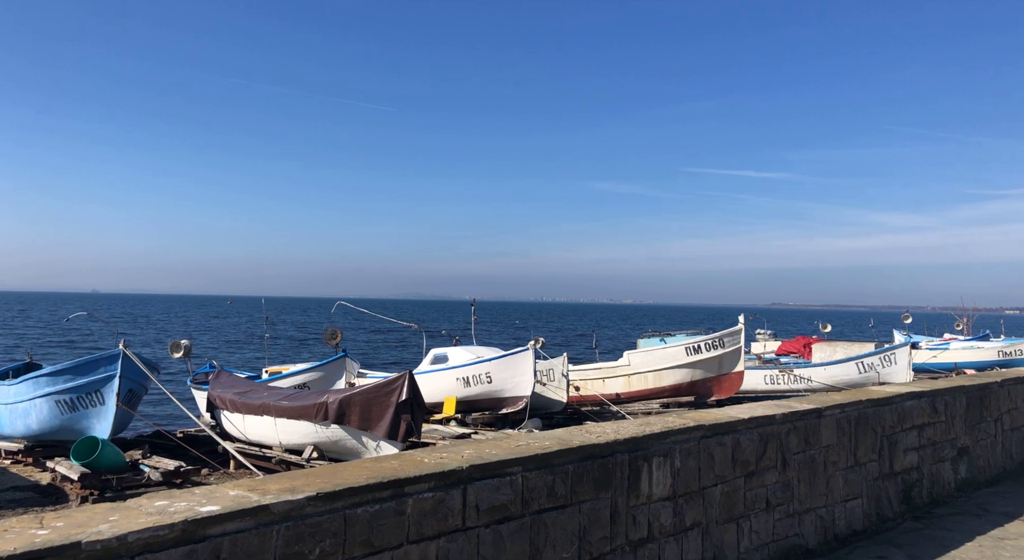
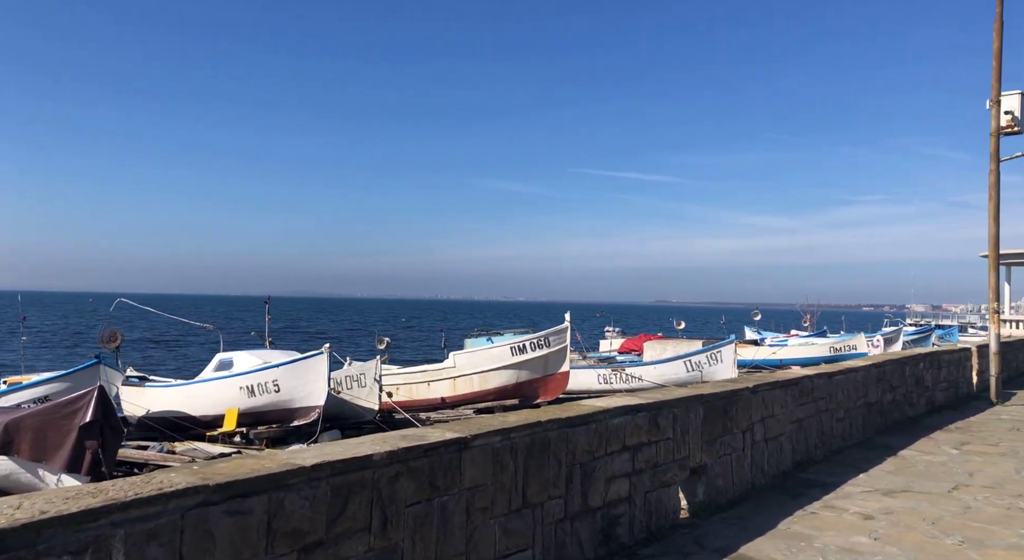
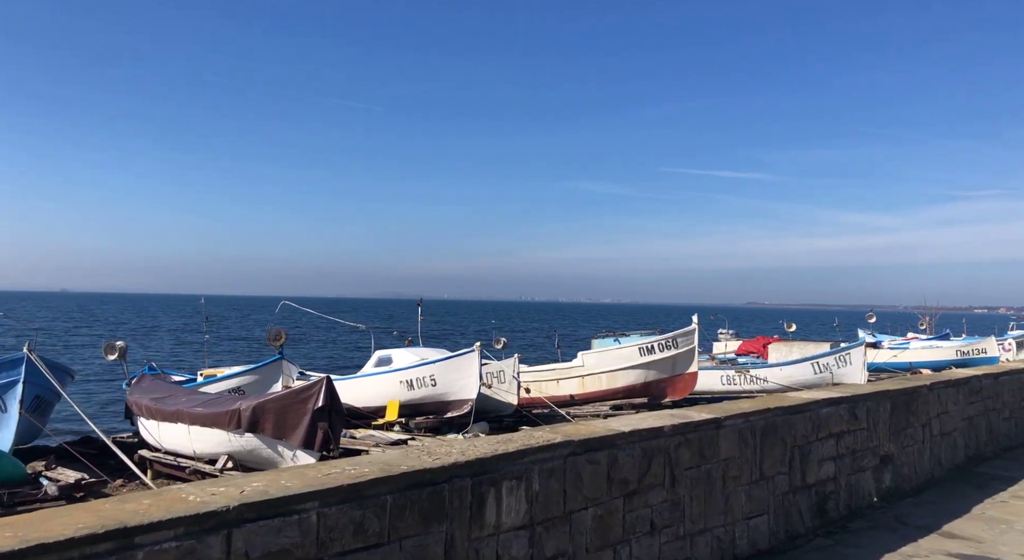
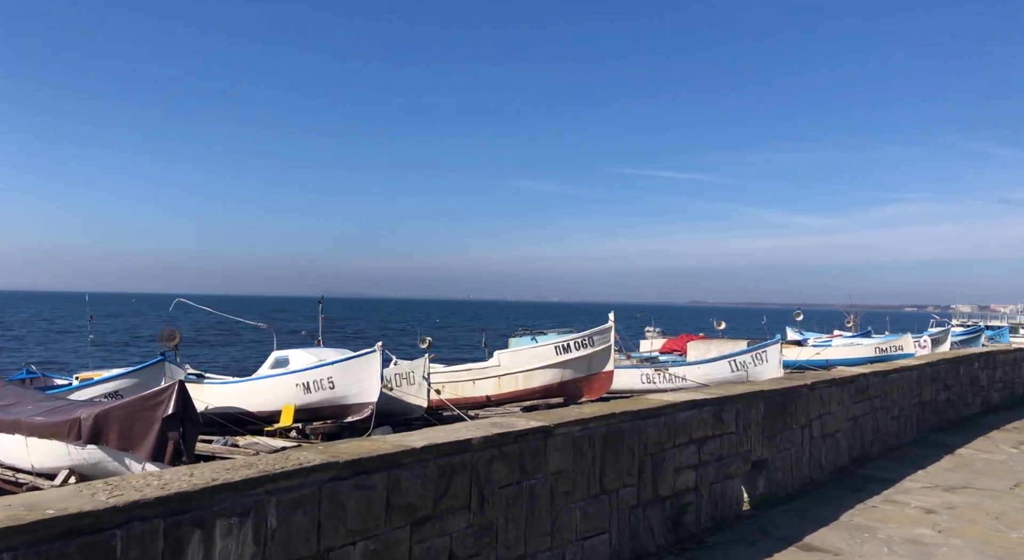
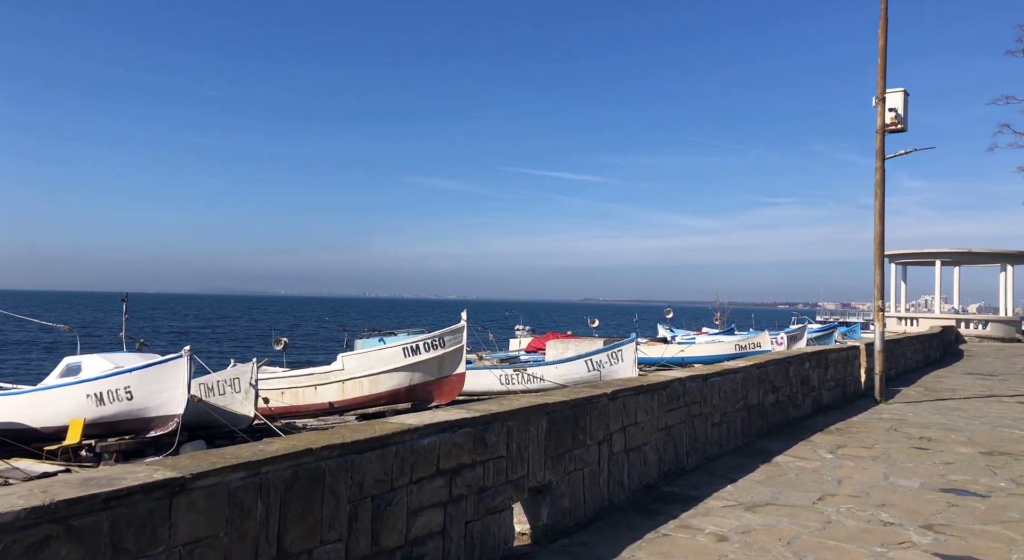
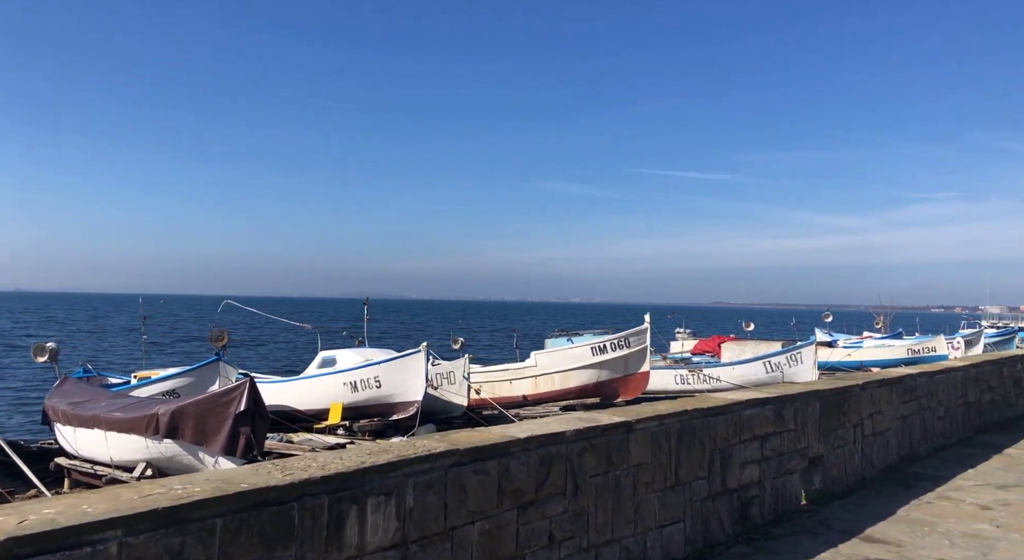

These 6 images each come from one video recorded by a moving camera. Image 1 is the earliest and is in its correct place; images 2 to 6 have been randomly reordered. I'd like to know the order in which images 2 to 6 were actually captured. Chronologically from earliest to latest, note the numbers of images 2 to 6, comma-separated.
3, 6, 4, 2, 5
